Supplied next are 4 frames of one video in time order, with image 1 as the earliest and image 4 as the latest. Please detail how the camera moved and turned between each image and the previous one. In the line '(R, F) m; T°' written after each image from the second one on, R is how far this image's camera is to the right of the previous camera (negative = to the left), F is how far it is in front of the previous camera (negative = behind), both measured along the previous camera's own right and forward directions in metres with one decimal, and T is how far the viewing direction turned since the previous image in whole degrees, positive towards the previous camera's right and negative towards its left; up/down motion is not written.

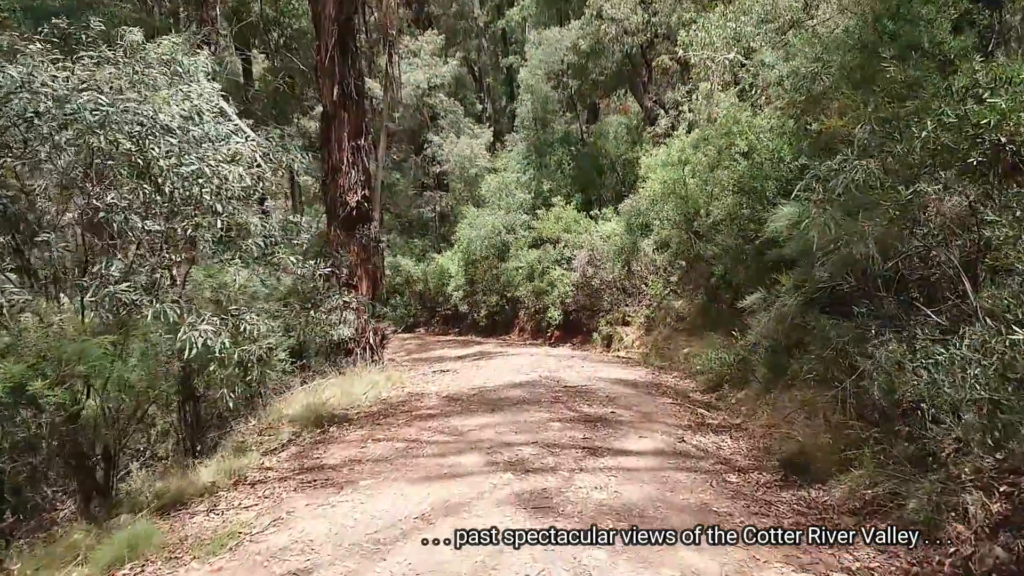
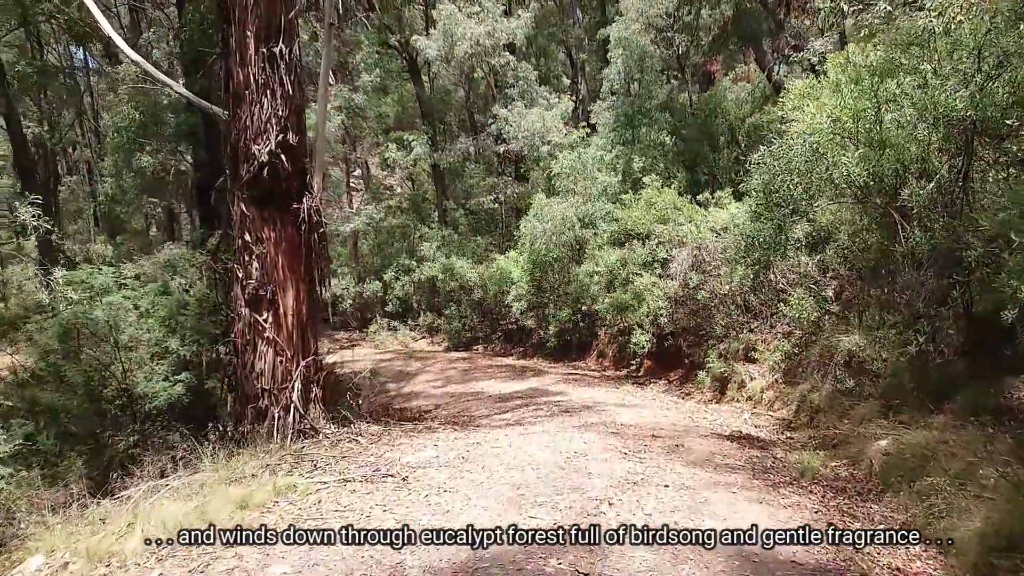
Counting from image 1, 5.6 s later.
(+0.7, +5.1) m; -9°
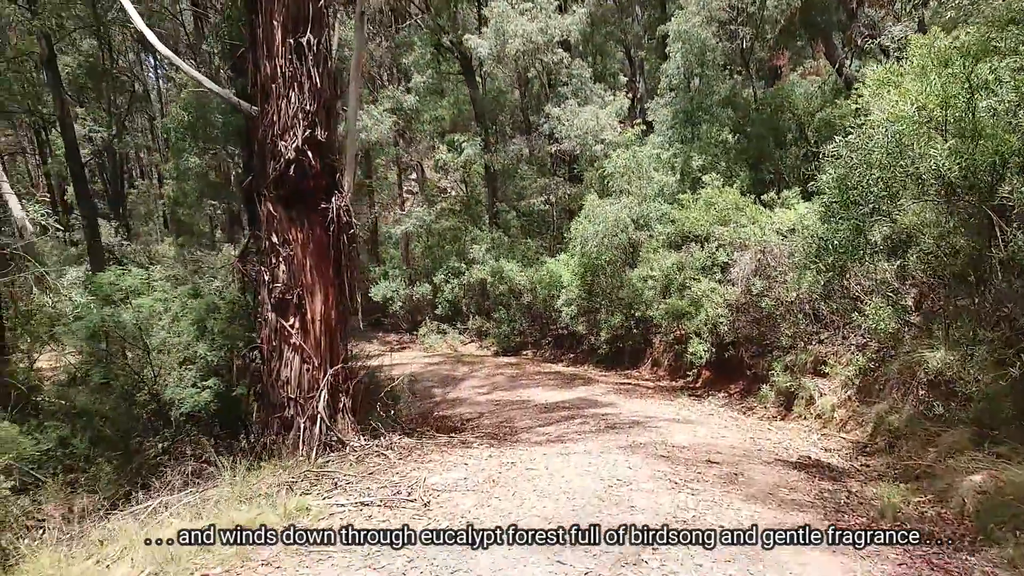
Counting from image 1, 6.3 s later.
(+0.2, +0.5) m; -5°
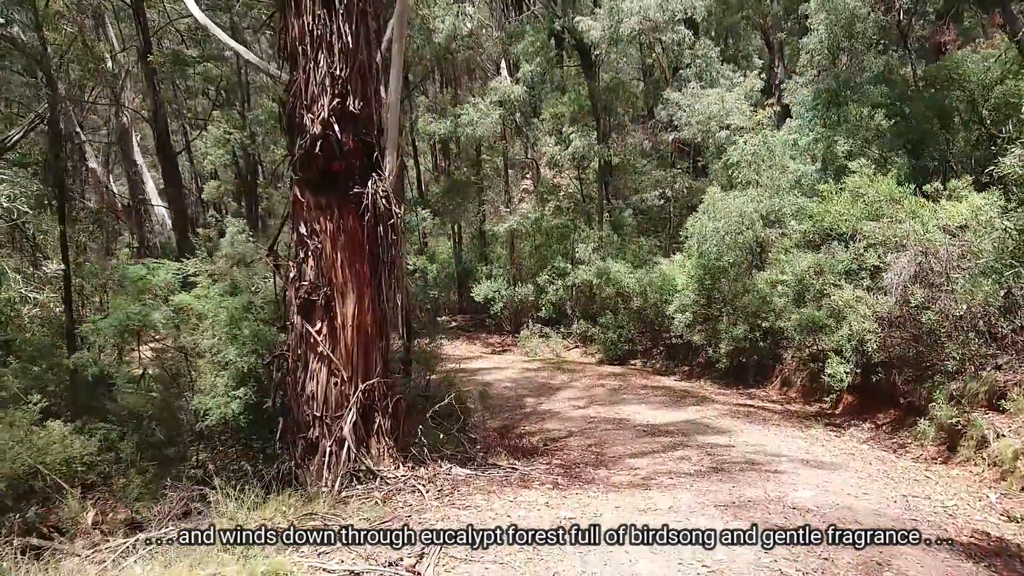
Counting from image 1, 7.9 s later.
(+0.4, +1.3) m; -11°
